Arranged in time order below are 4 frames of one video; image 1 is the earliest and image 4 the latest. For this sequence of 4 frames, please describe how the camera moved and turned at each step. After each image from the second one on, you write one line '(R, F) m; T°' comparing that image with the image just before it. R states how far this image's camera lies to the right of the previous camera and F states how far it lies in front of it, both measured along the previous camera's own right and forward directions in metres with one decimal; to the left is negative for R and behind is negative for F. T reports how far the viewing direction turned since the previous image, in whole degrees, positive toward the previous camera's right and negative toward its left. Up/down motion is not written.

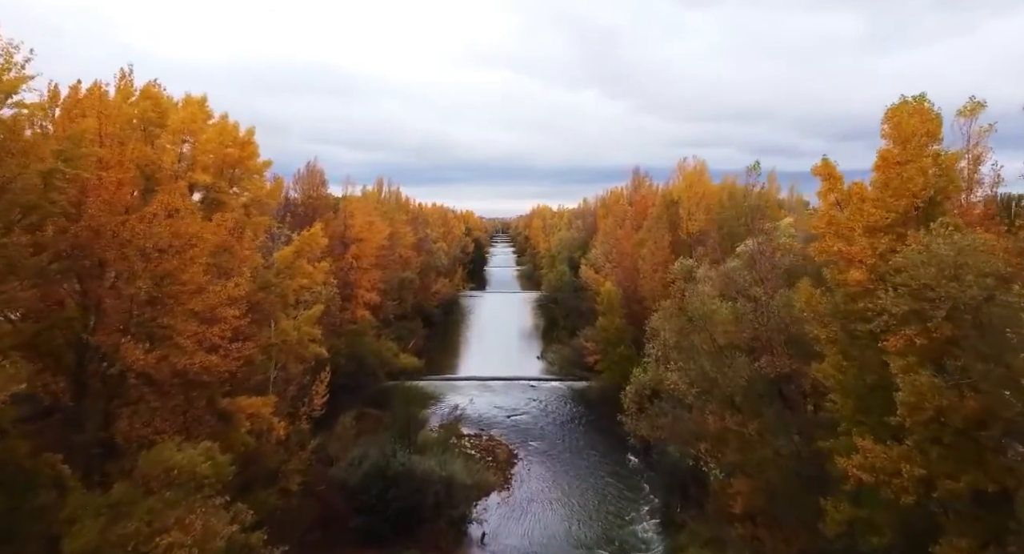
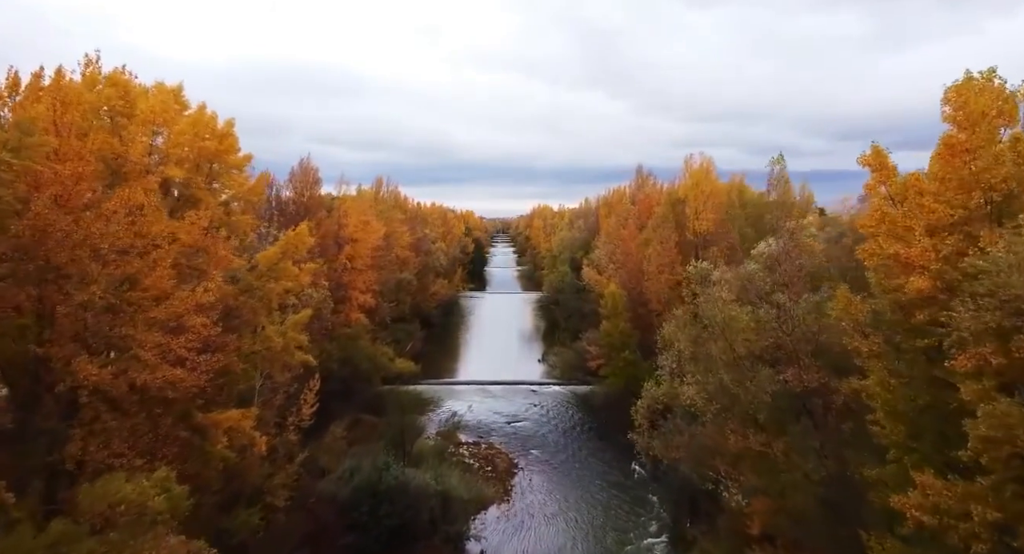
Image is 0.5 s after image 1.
(0.0, +1.2) m; 0°
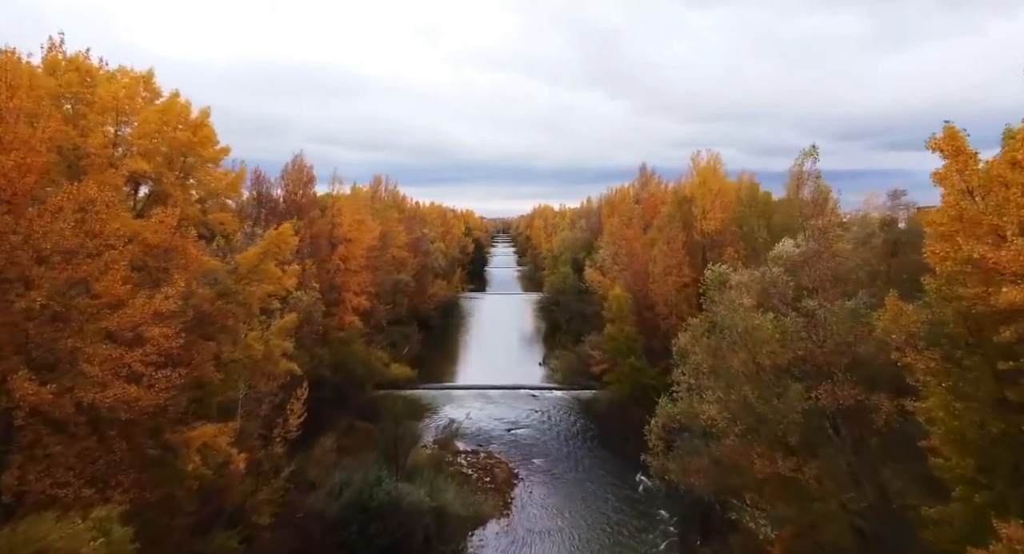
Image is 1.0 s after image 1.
(0.0, +1.3) m; 0°
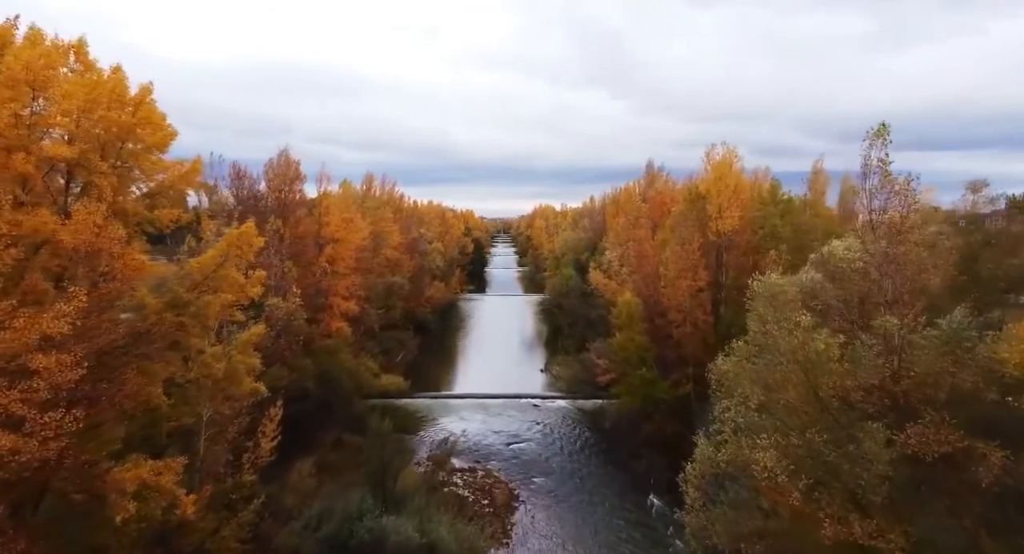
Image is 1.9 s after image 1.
(0.0, +2.3) m; 0°
